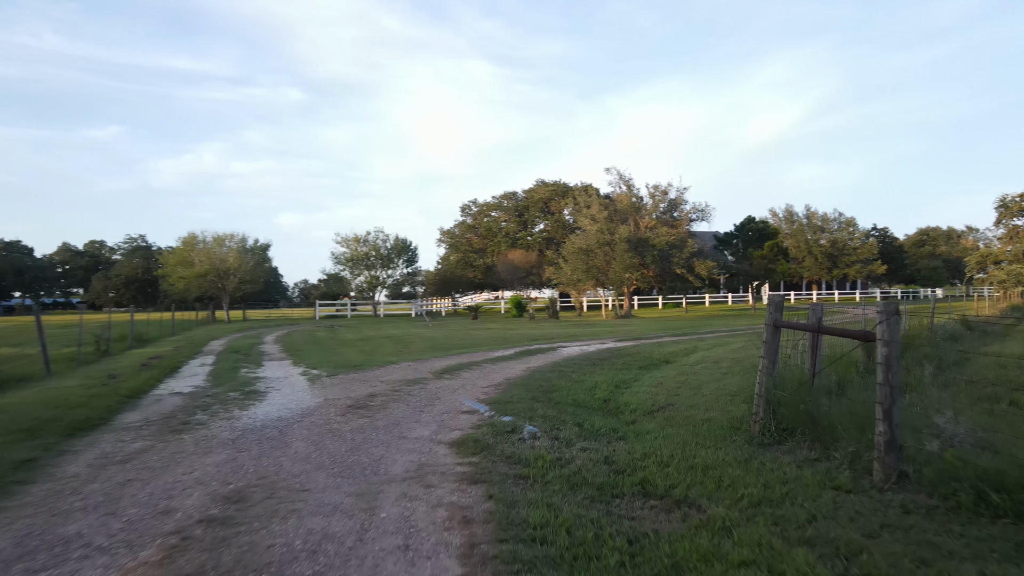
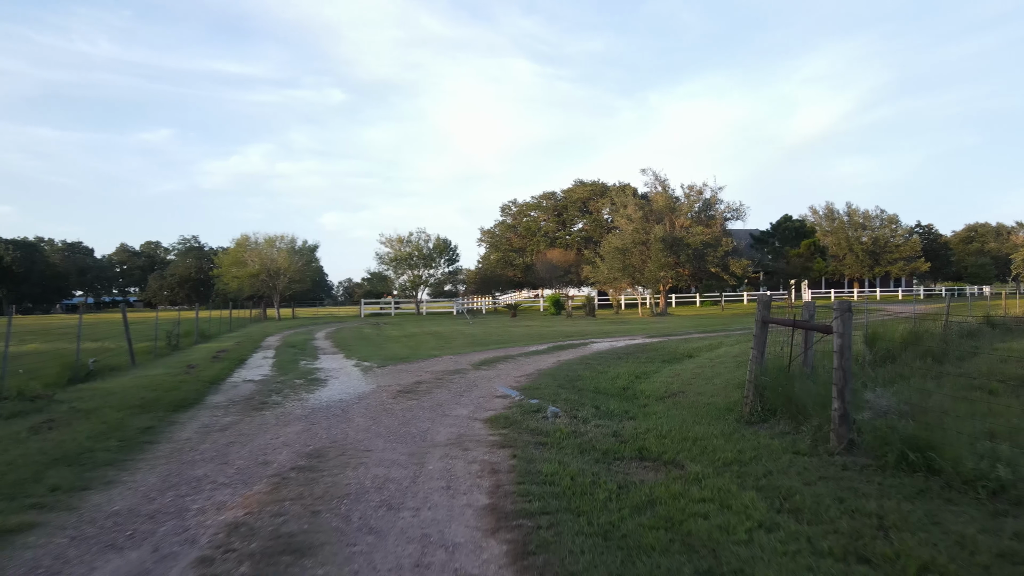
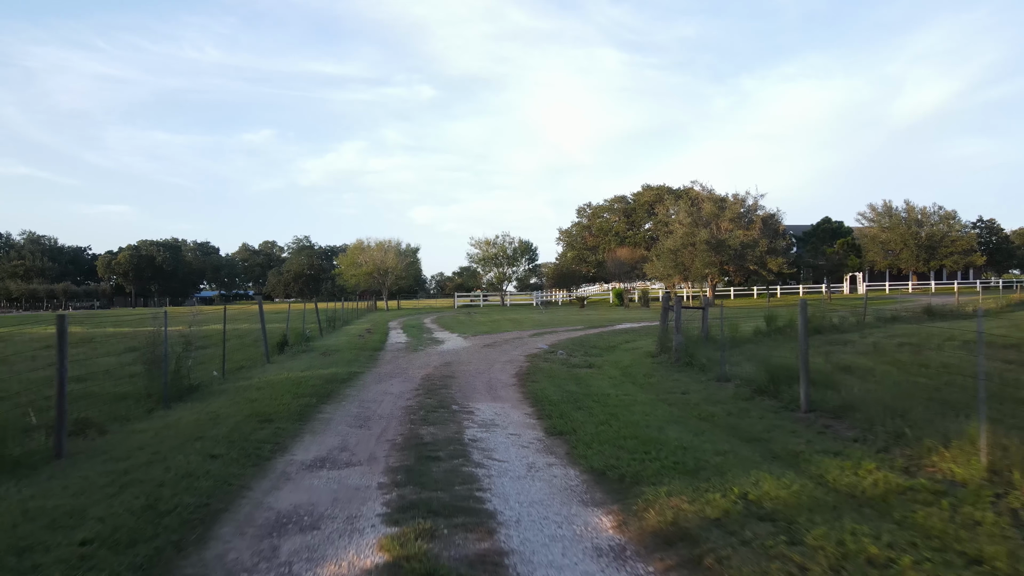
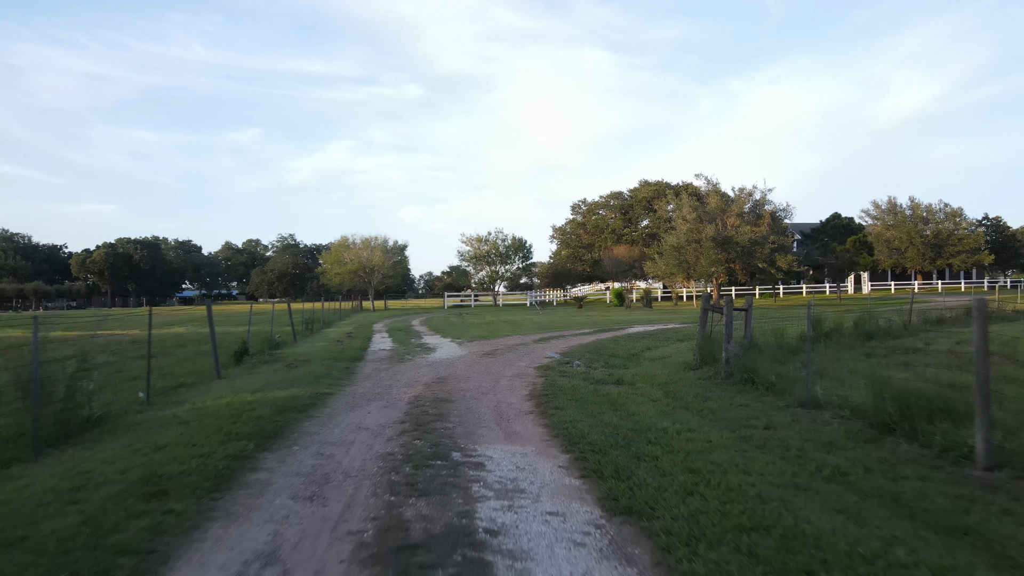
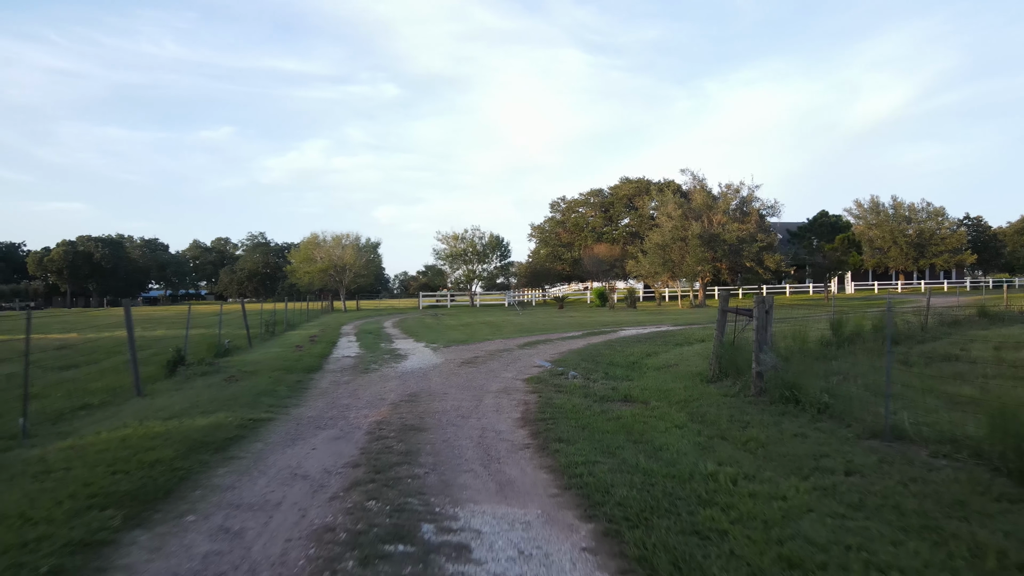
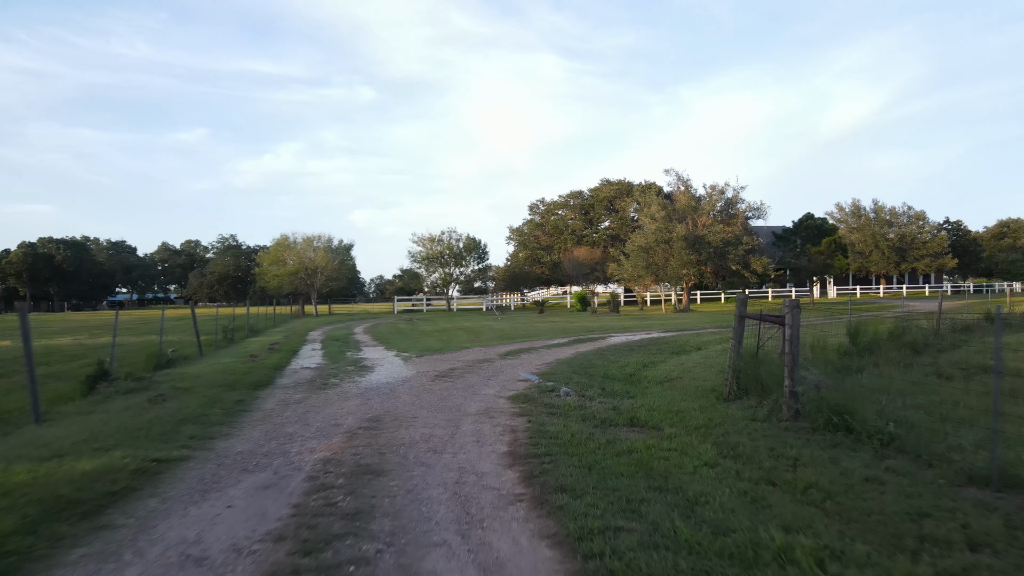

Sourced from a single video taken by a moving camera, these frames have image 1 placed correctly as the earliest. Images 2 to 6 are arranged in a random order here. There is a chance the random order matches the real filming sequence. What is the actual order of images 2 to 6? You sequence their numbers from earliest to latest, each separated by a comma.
2, 6, 5, 4, 3
